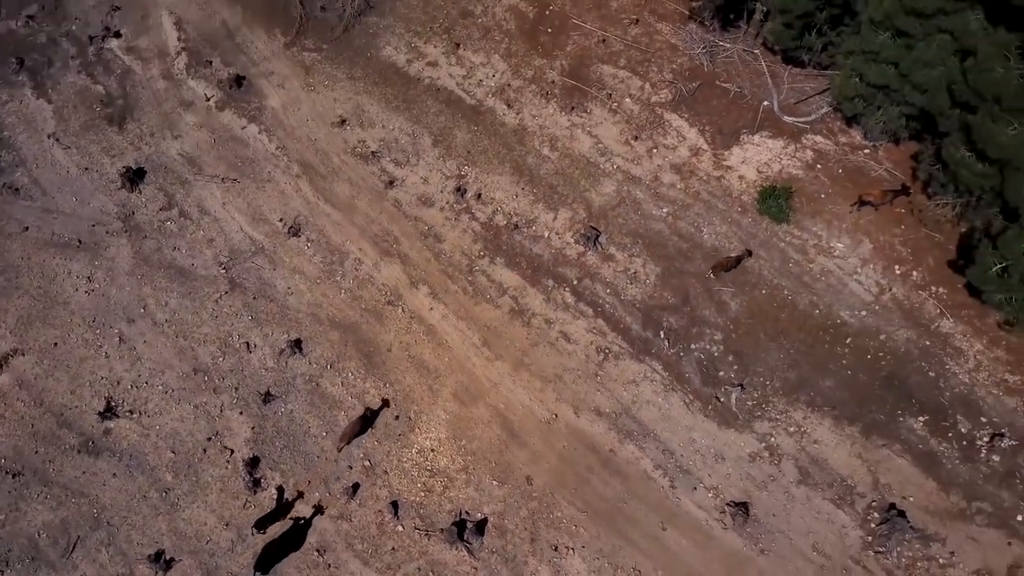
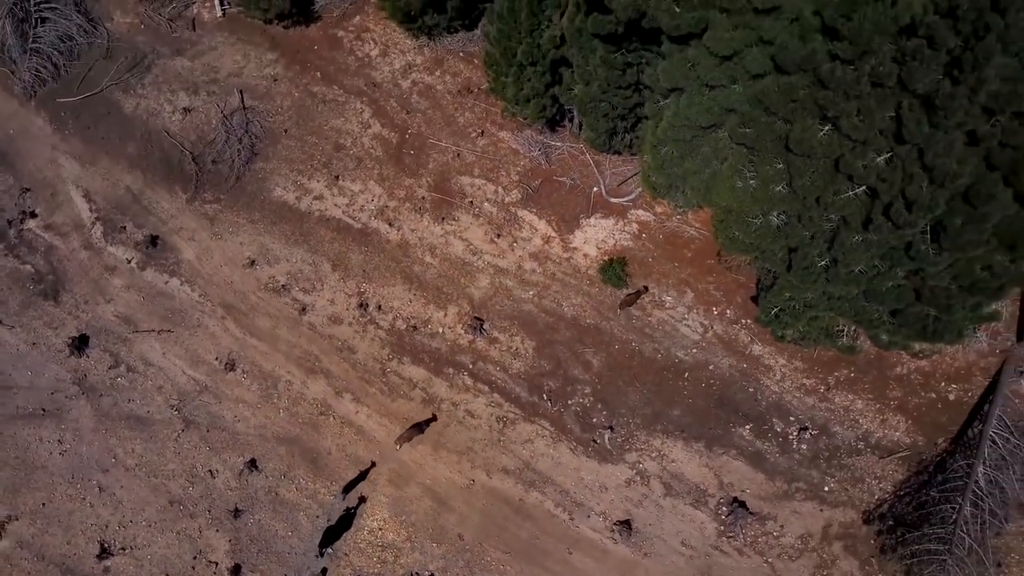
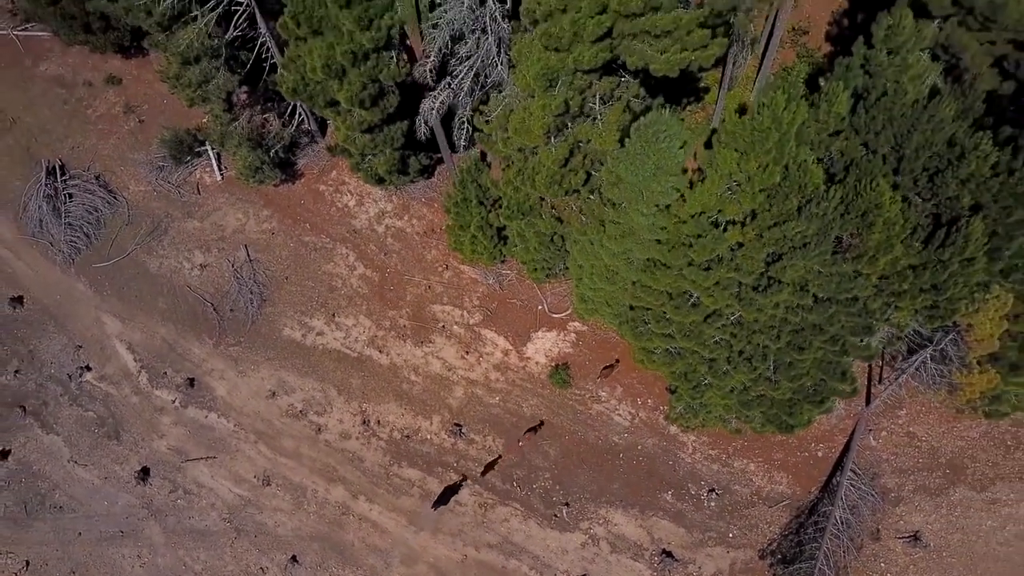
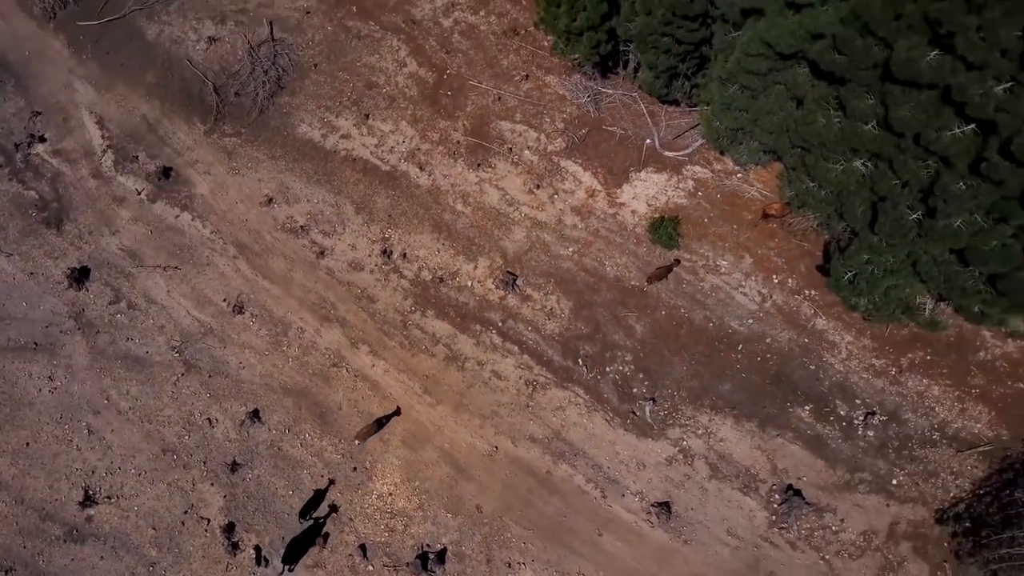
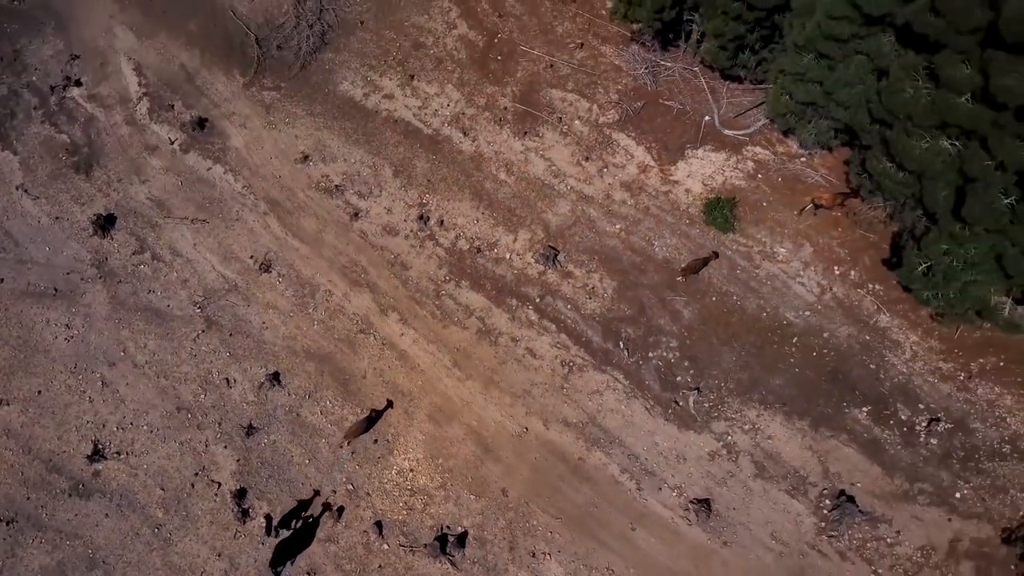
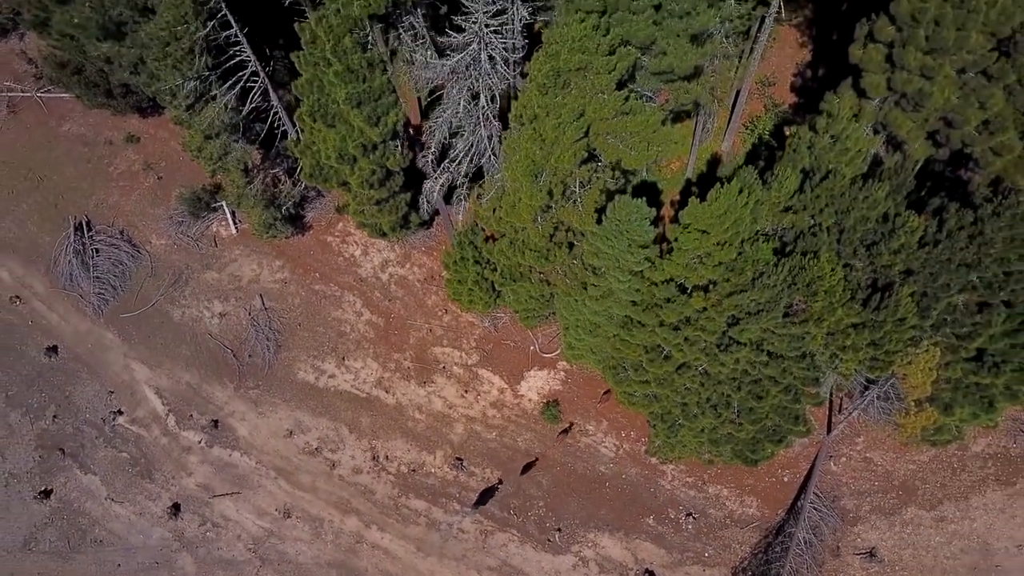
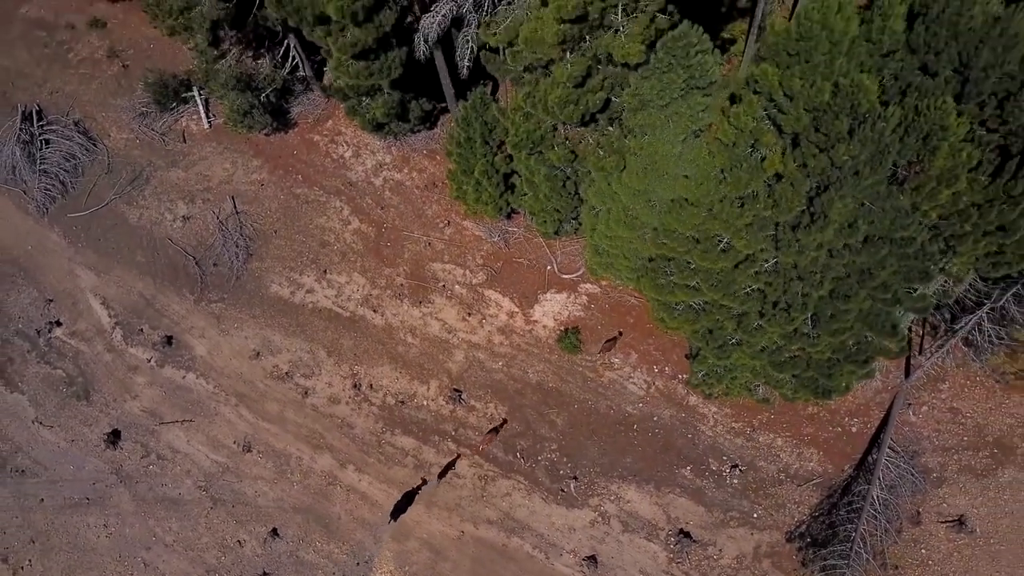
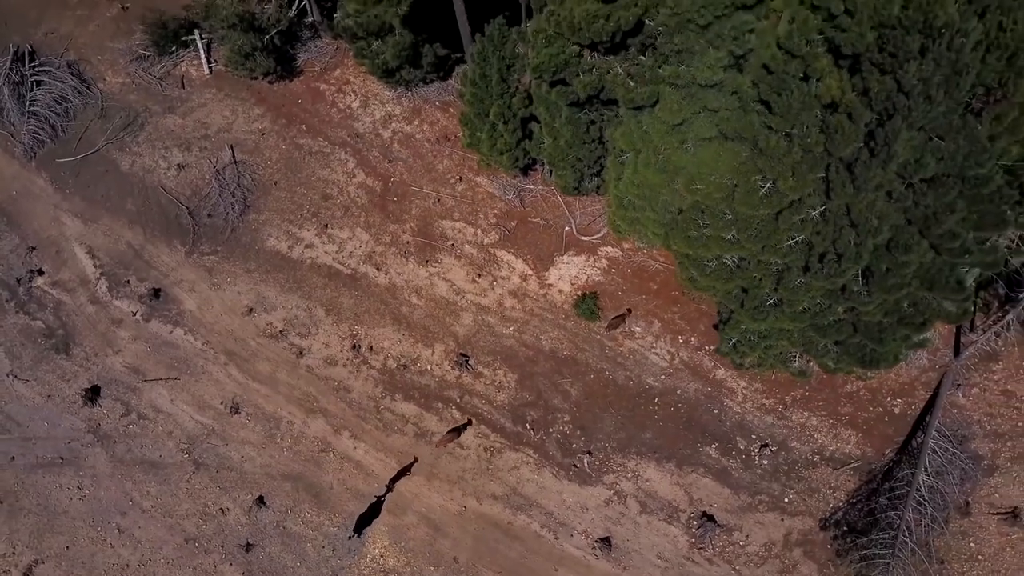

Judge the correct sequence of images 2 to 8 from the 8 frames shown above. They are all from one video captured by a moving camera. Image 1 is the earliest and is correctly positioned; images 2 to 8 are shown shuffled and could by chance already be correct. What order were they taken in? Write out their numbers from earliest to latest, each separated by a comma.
5, 4, 2, 8, 7, 3, 6
